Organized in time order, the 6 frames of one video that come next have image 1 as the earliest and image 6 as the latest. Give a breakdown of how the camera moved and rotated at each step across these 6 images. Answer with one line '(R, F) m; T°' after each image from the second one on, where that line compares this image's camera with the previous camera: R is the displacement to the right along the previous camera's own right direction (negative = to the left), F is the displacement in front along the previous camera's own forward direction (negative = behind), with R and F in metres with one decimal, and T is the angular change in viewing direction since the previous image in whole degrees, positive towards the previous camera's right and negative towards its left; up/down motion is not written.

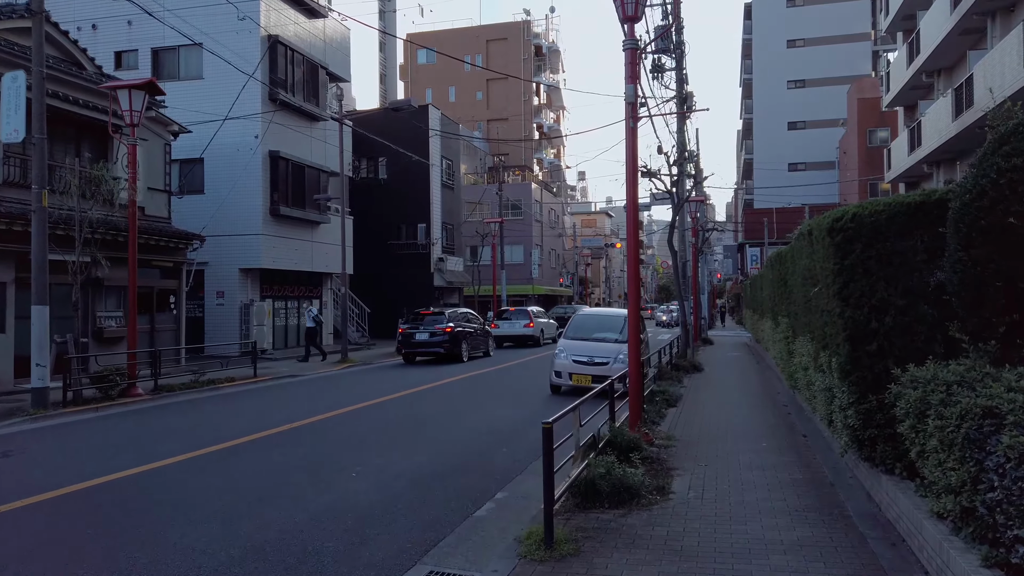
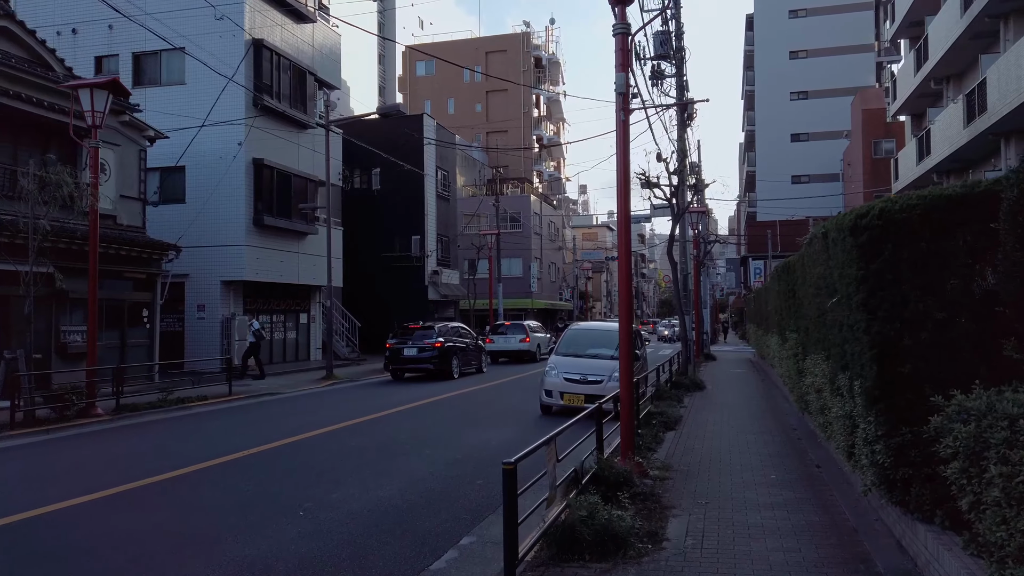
(+0.3, +1.0) m; 0°
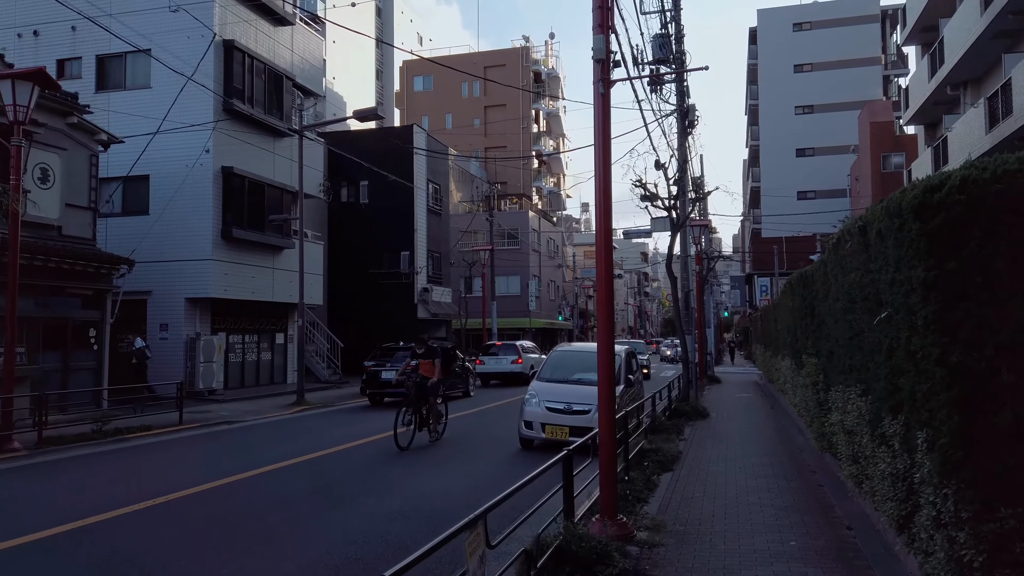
(+0.5, +1.7) m; 0°
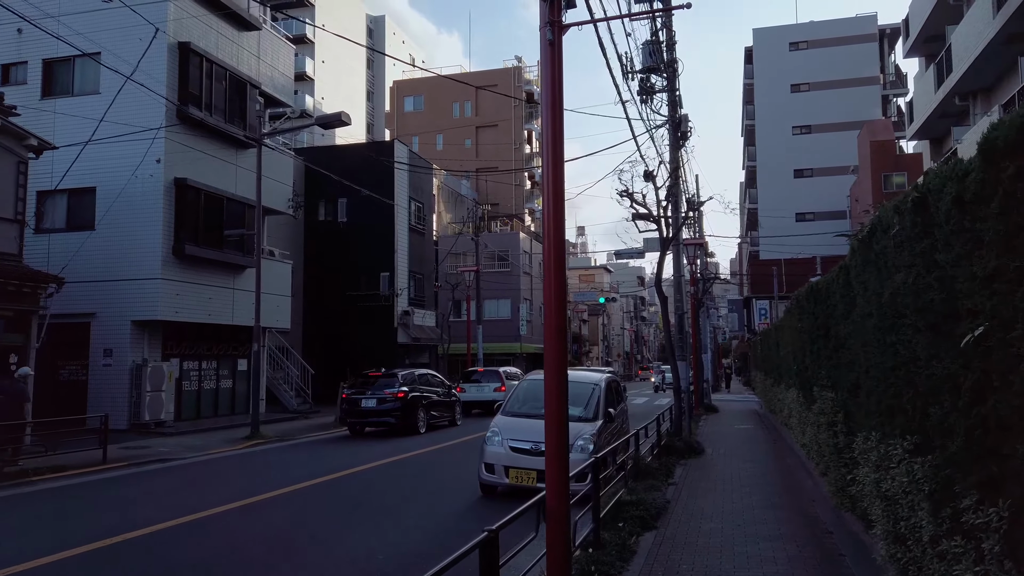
(+0.5, +1.7) m; 0°
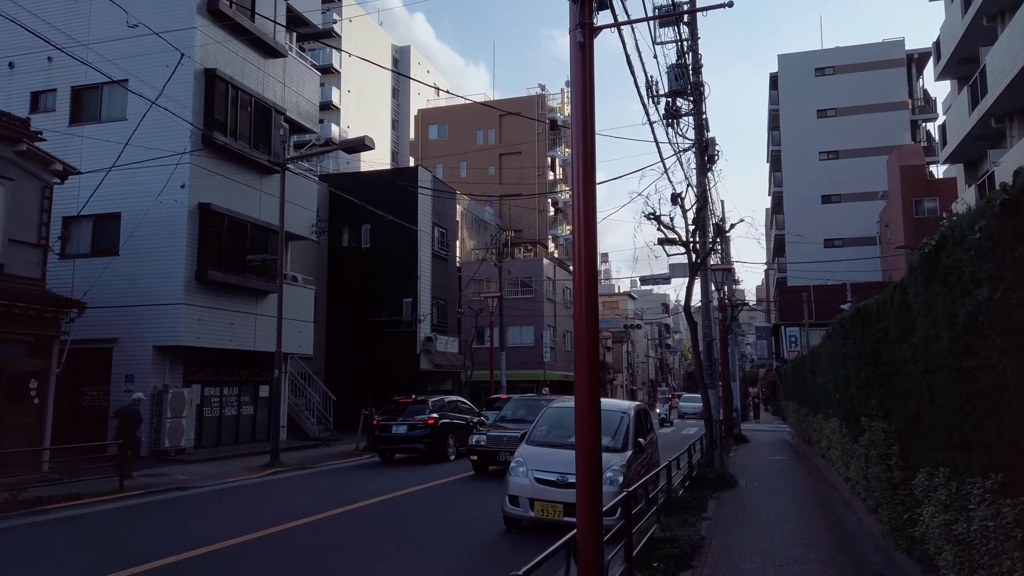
(0.0, +0.4) m; -2°
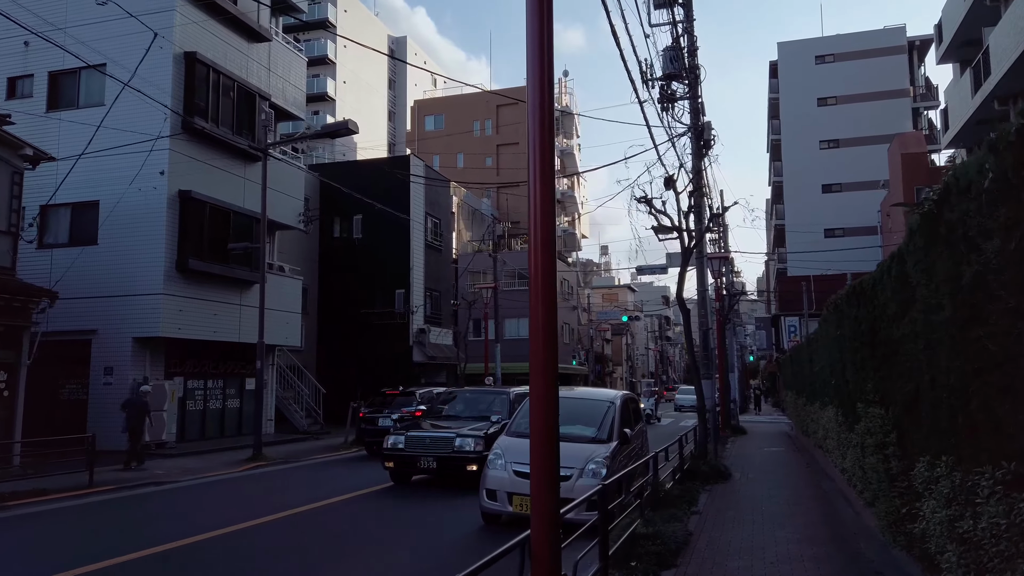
(+0.3, +0.5) m; 0°
